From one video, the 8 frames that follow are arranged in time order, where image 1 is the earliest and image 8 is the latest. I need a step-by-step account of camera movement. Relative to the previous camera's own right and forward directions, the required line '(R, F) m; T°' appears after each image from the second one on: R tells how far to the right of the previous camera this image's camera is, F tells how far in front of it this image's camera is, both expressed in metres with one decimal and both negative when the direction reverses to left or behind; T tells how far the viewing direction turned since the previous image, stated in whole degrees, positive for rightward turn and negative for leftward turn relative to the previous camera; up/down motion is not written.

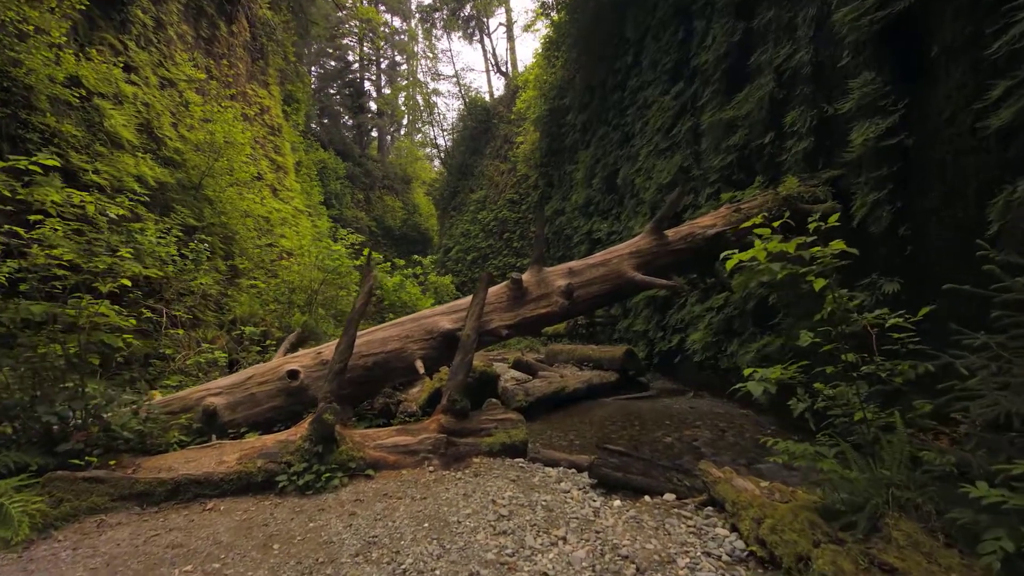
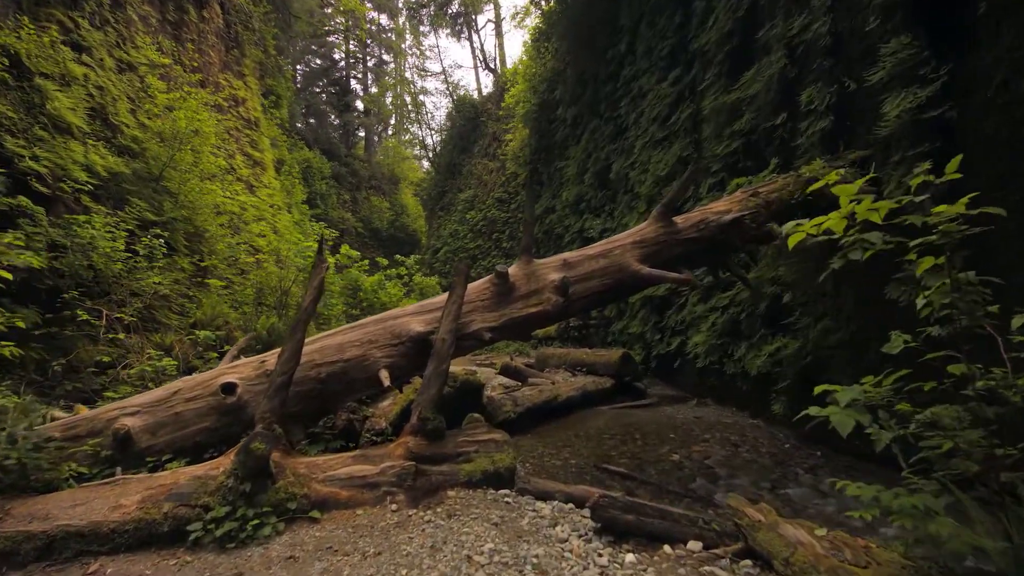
(0.0, +0.6) m; +1°
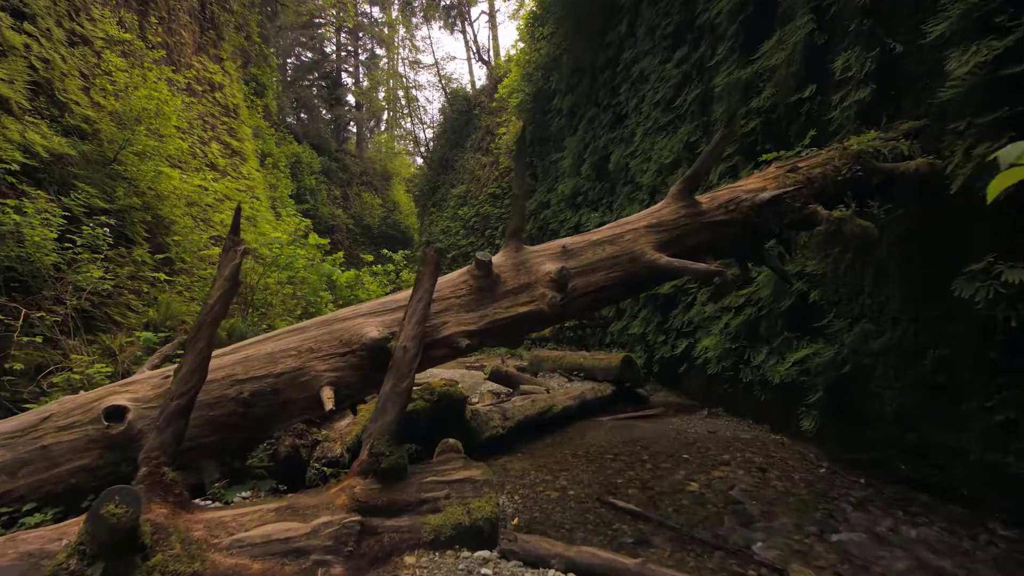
(+0.1, +0.7) m; +1°
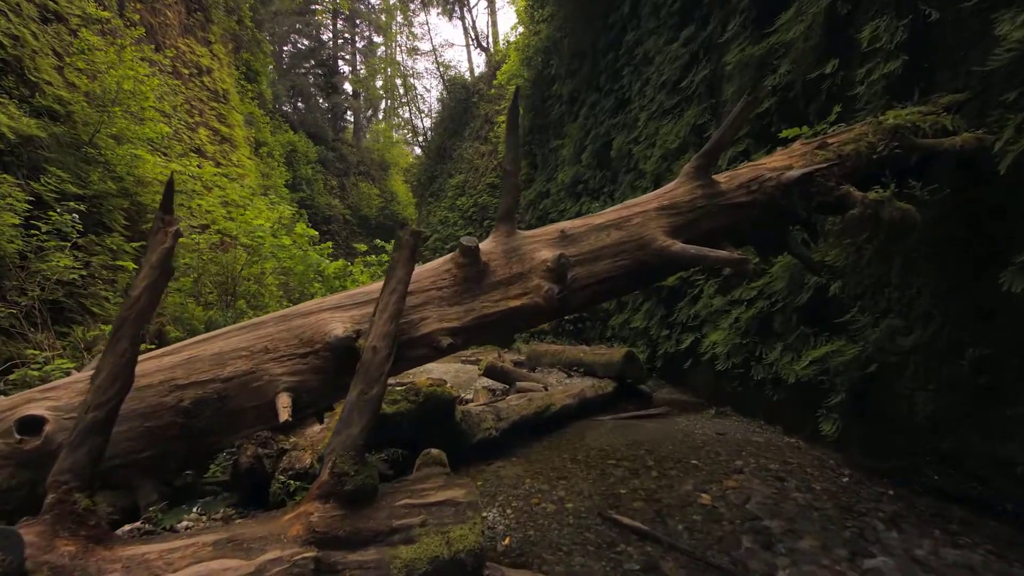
(0.0, +0.4) m; 0°
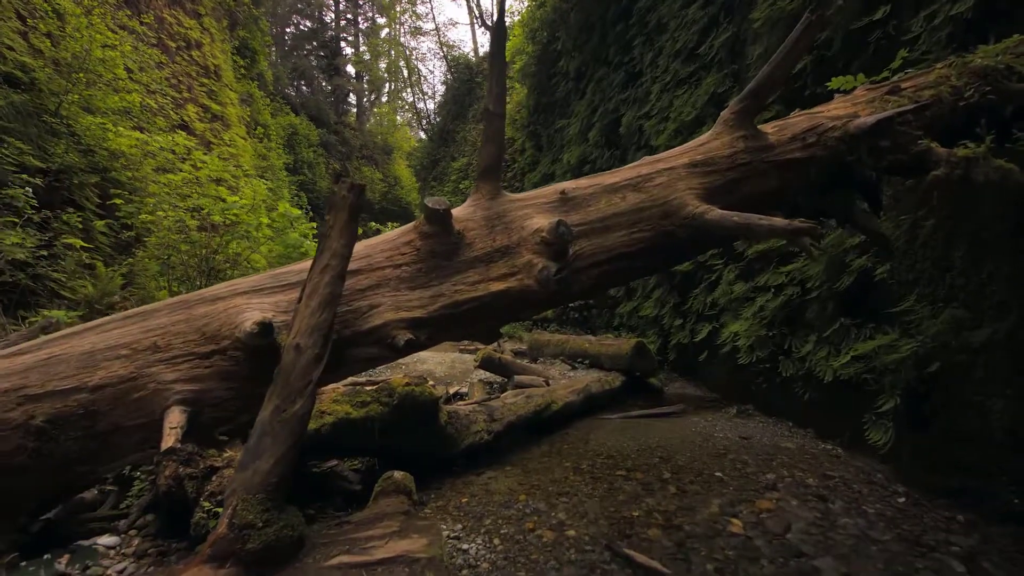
(+0.1, +0.6) m; -1°
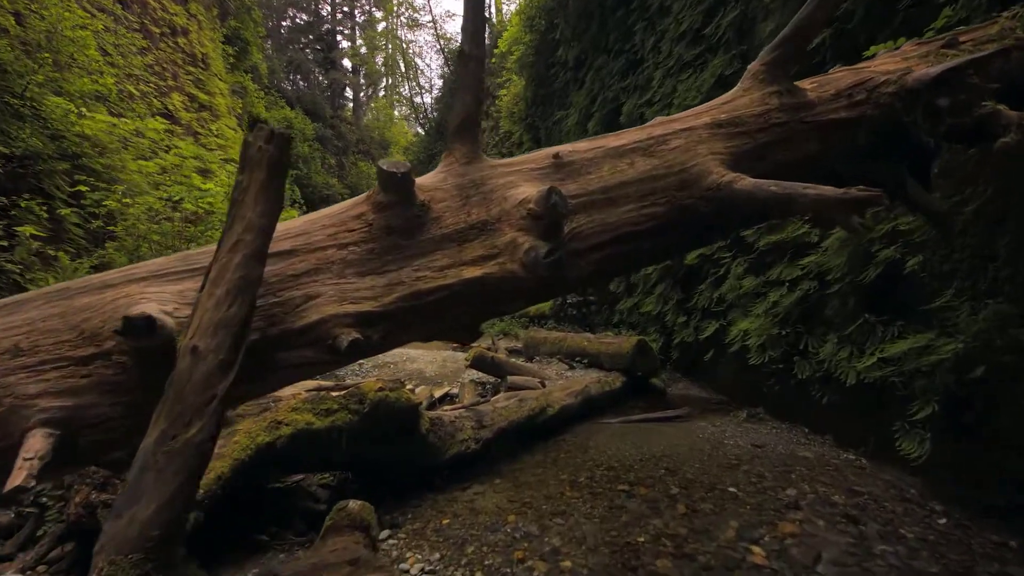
(+0.1, +0.4) m; 0°
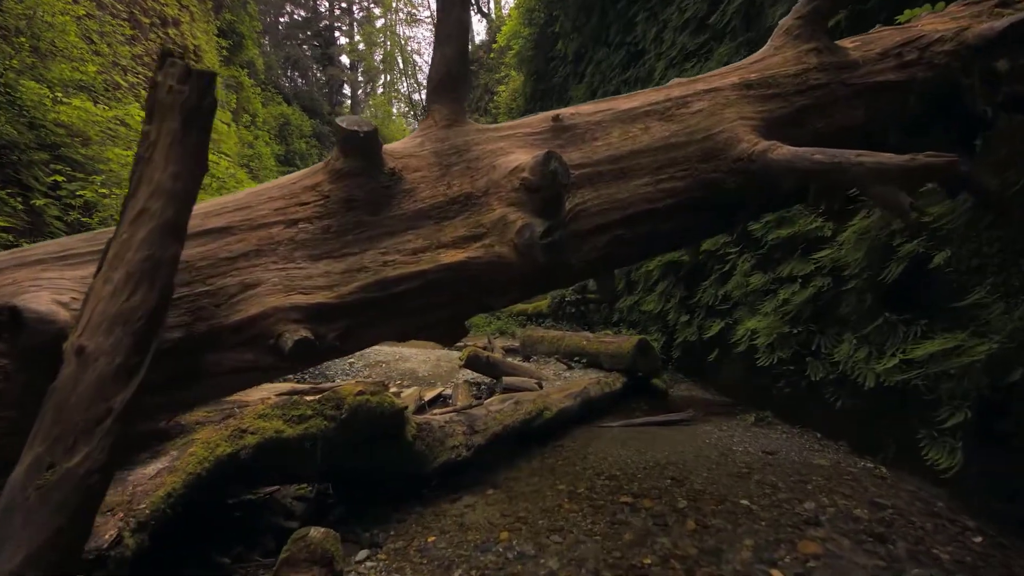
(0.0, +0.2) m; 0°
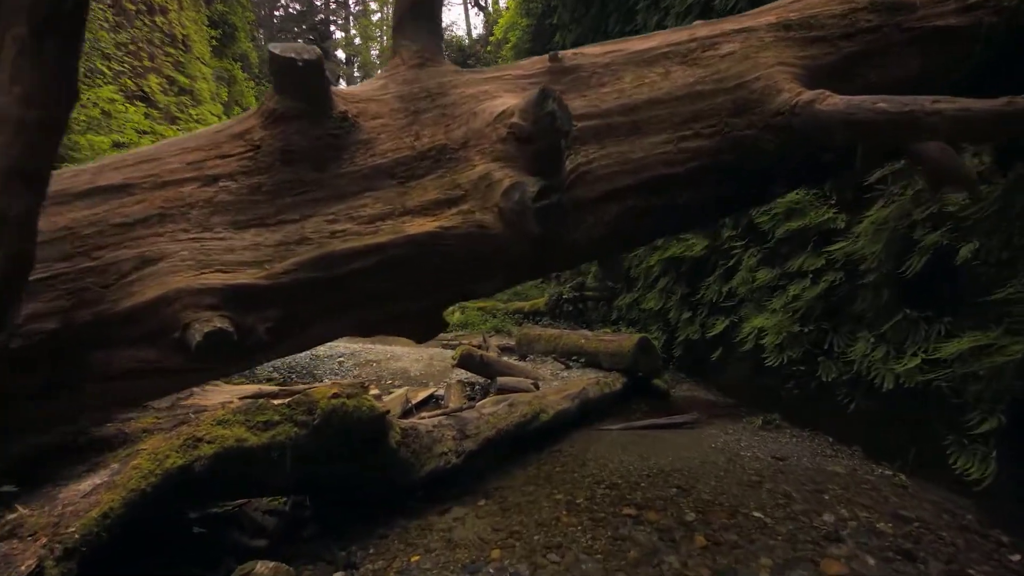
(0.0, +0.2) m; 0°
